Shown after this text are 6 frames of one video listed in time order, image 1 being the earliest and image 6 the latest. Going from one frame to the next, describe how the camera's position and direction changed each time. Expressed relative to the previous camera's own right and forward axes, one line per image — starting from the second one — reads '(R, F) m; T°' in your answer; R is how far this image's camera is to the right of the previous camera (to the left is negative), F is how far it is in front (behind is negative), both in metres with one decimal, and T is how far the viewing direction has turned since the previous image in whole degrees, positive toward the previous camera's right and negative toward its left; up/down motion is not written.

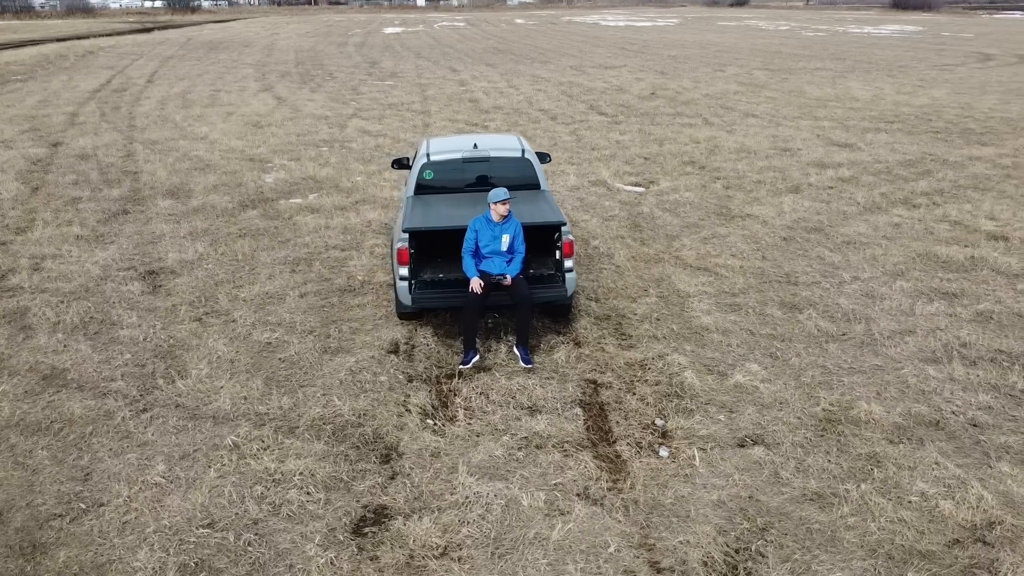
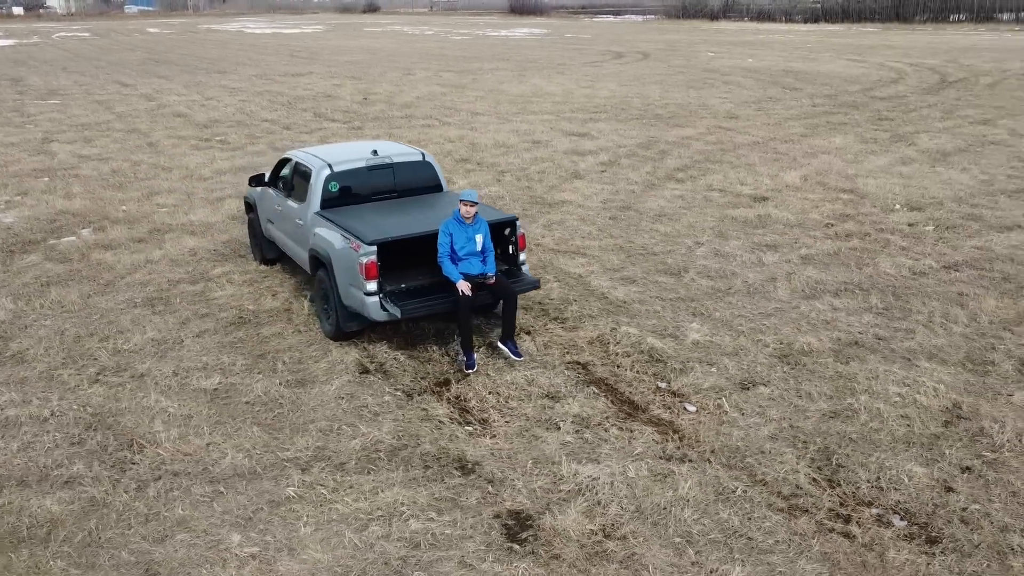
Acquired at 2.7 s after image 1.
(-2.5, +0.4) m; +23°
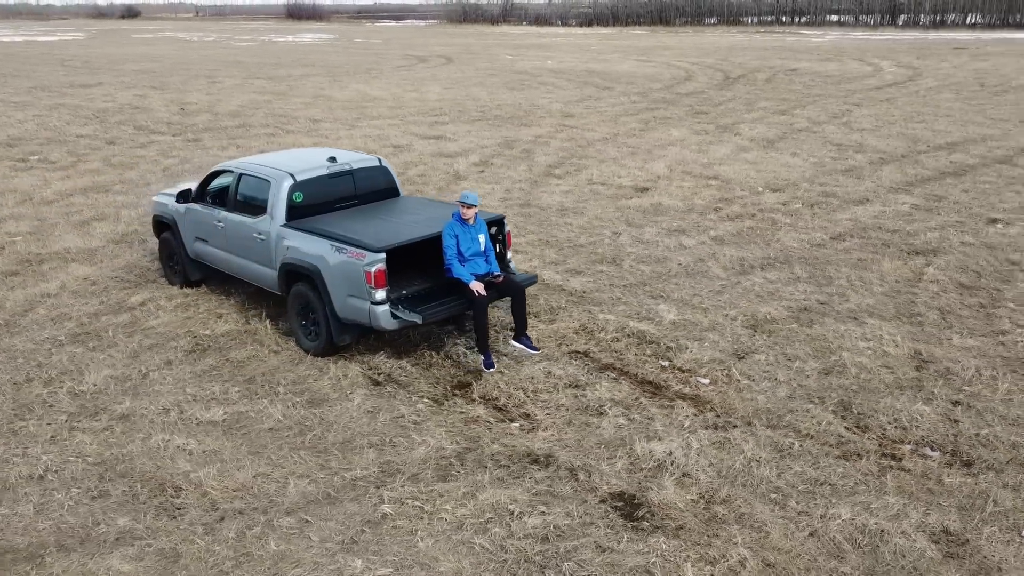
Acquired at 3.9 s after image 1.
(-1.7, +0.1) m; +14°
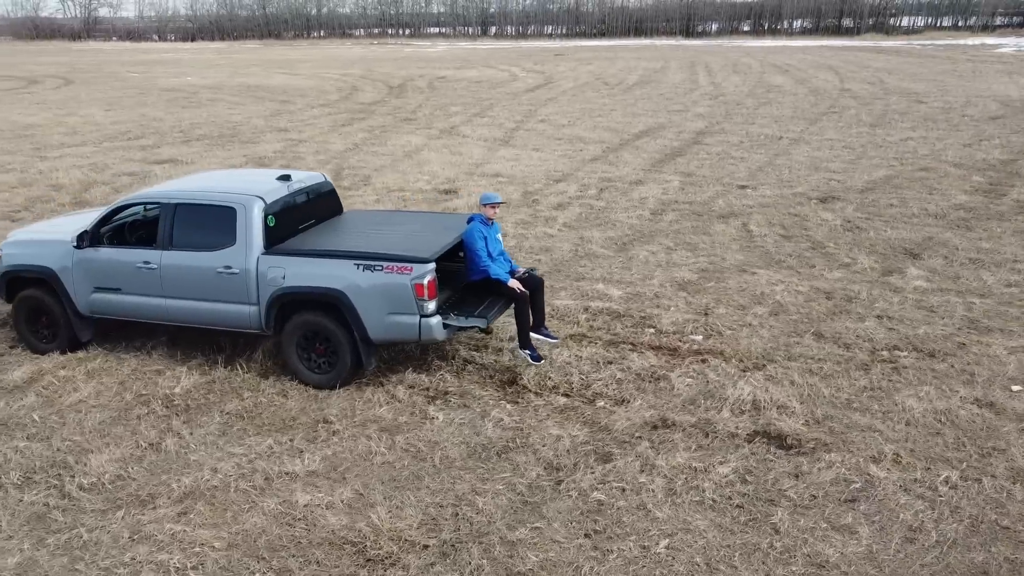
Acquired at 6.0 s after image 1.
(-3.1, +0.5) m; +26°
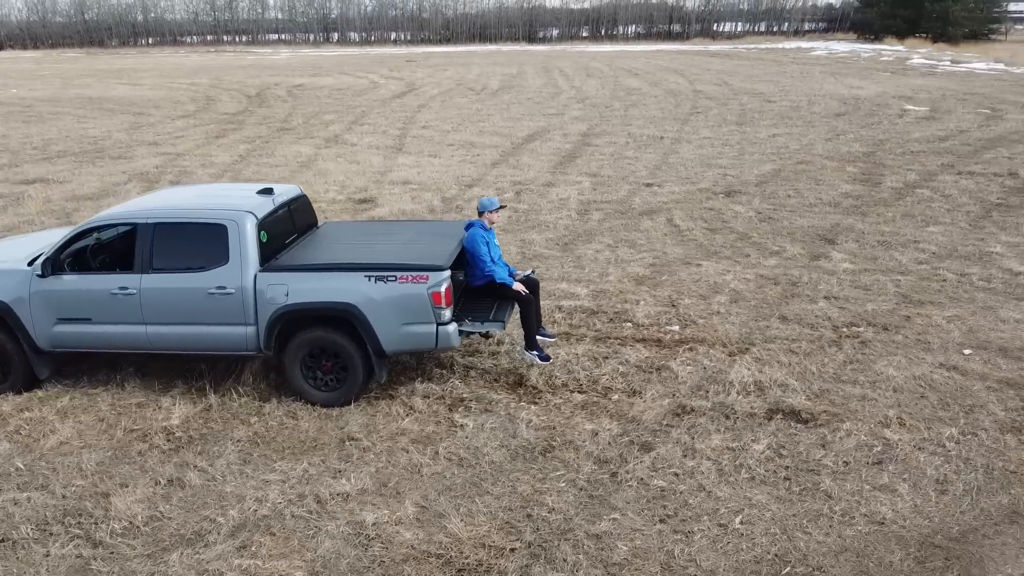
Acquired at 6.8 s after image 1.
(-1.2, 0.0) m; +10°
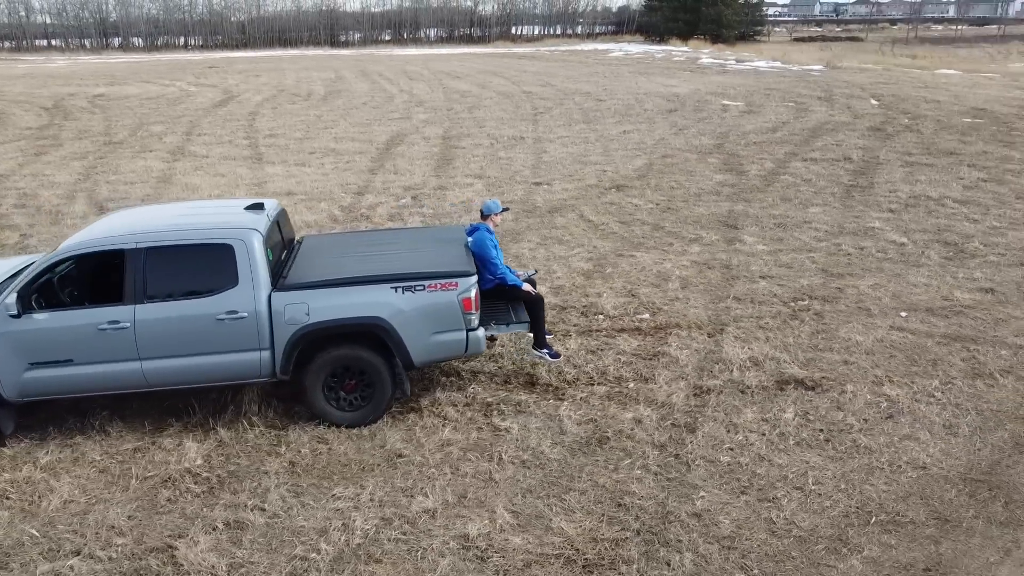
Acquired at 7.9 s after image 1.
(-1.6, +0.1) m; +13°
